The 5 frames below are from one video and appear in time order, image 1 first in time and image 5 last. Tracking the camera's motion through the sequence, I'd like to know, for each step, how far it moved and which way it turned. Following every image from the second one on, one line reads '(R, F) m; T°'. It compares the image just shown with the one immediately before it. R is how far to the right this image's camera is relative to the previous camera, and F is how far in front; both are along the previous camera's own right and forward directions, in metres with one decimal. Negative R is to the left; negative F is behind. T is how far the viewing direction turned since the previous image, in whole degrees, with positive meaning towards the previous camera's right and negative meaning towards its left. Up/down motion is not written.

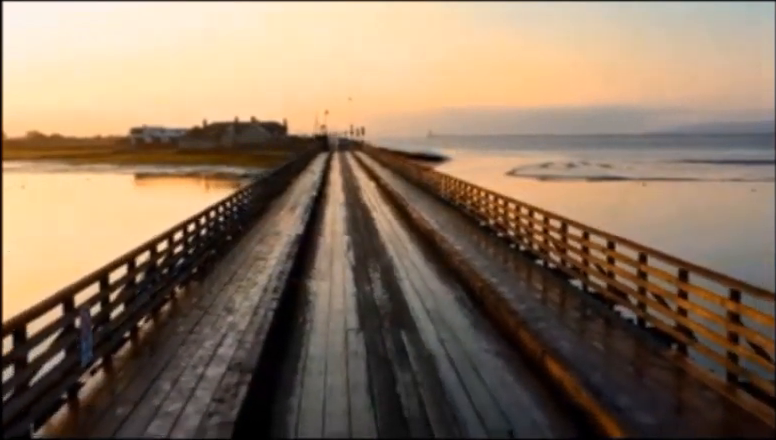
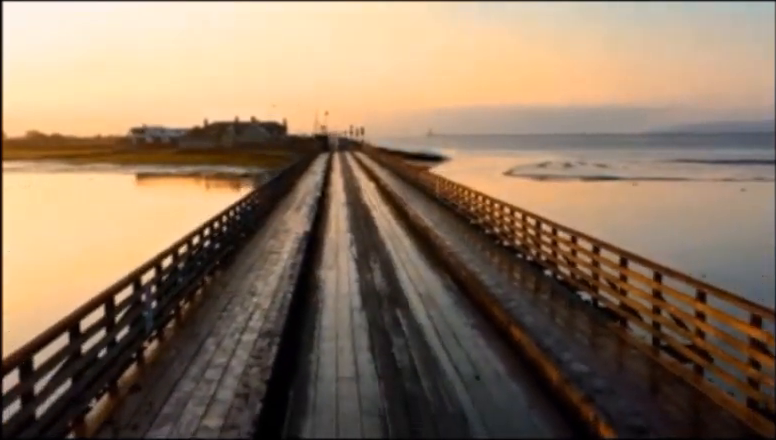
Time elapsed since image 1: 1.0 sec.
(0.0, -1.8) m; 0°
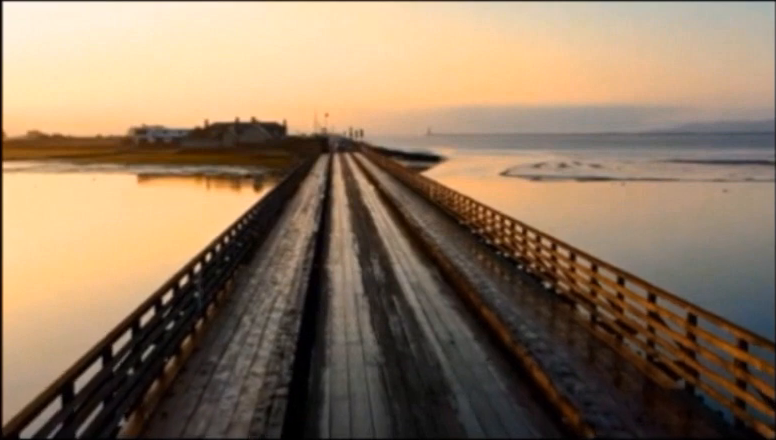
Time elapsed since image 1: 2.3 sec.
(0.0, -2.4) m; 0°
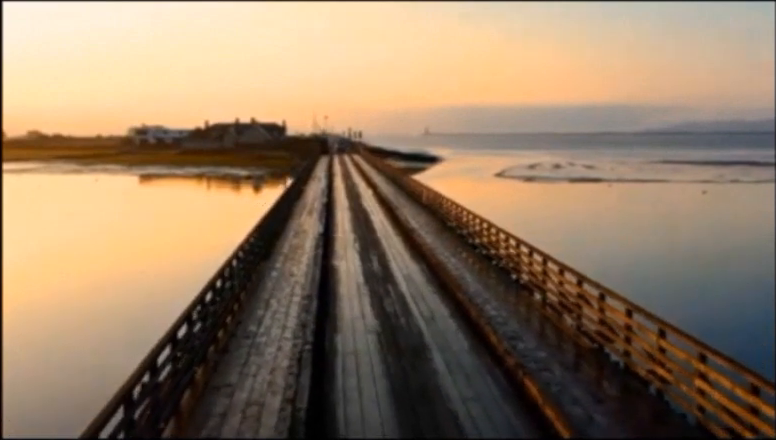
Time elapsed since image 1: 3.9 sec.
(0.0, -3.0) m; 0°
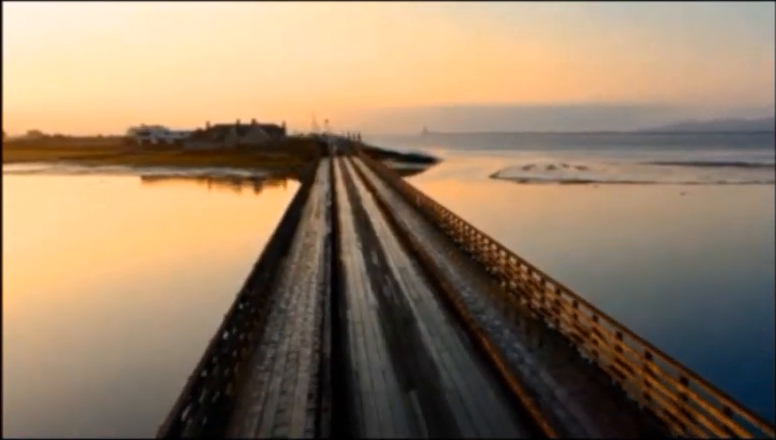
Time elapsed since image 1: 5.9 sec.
(0.0, -3.8) m; 0°
